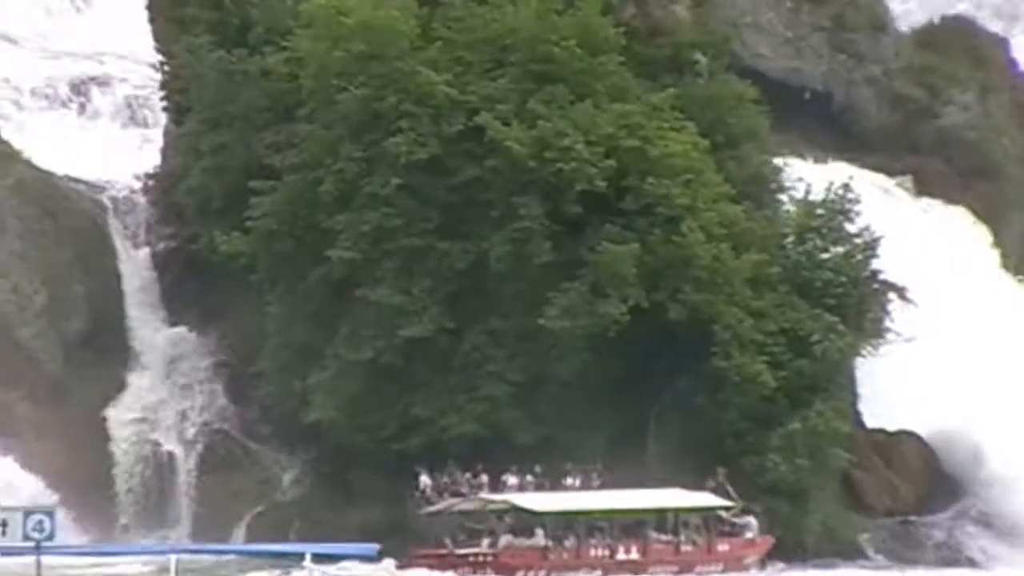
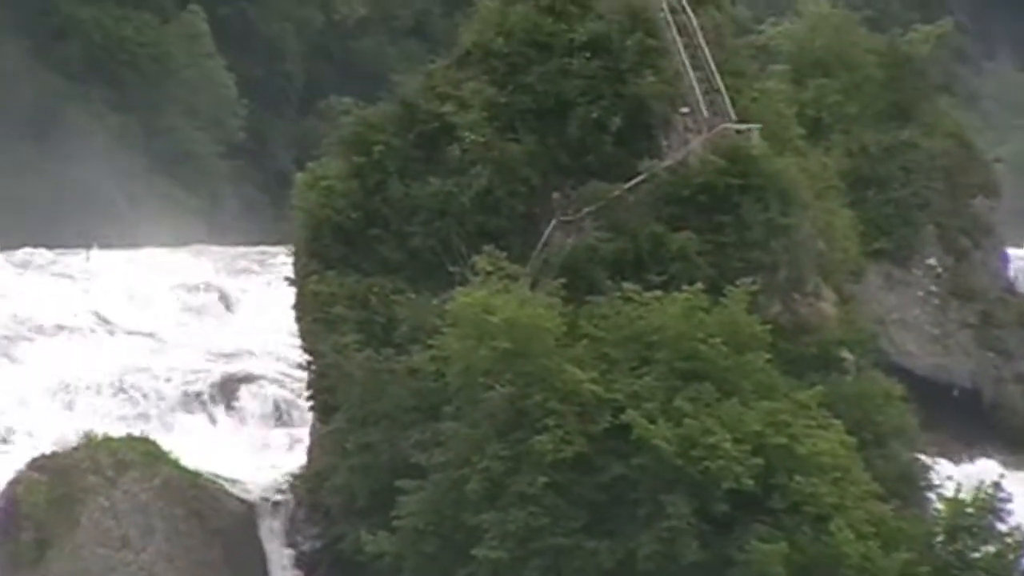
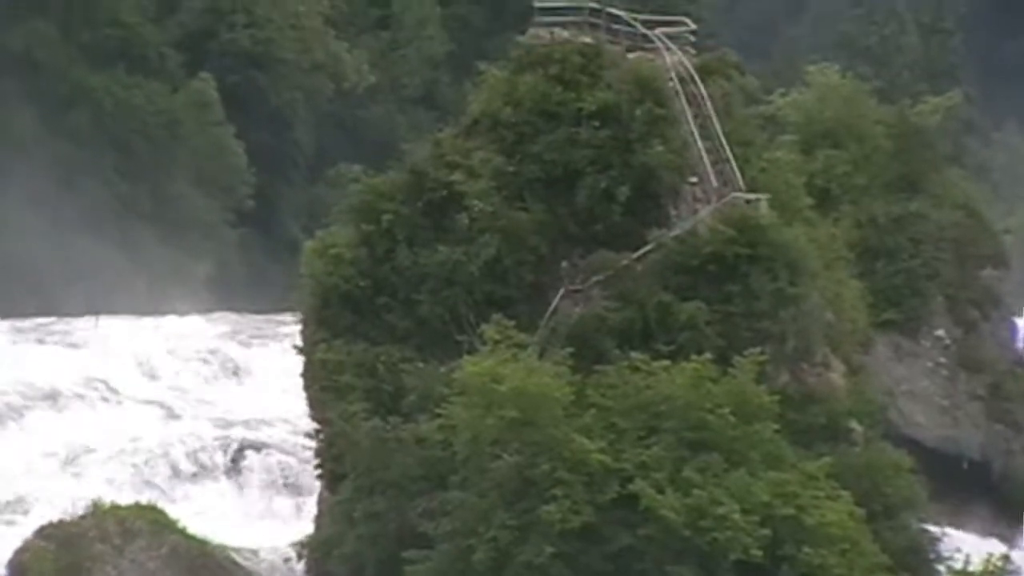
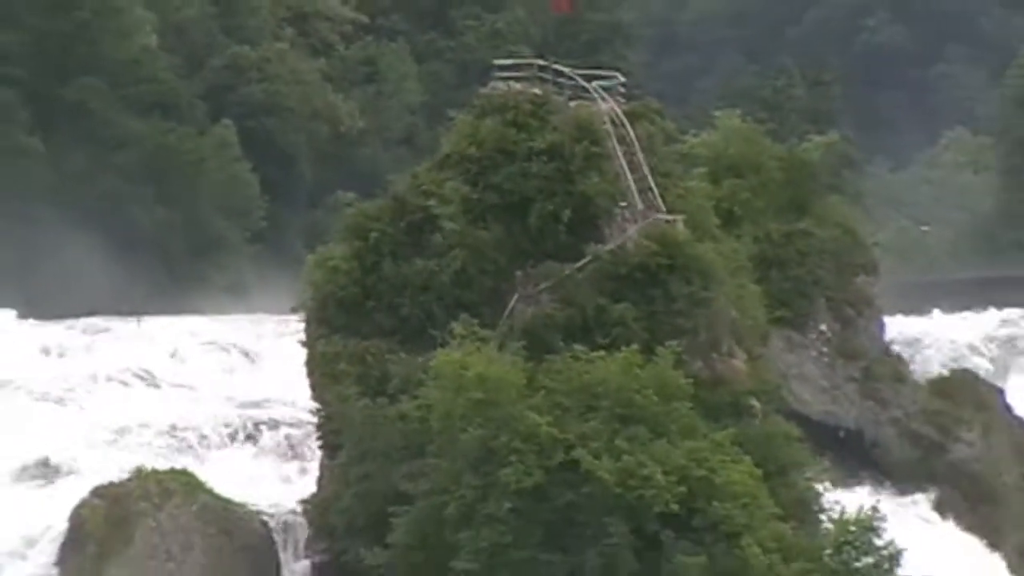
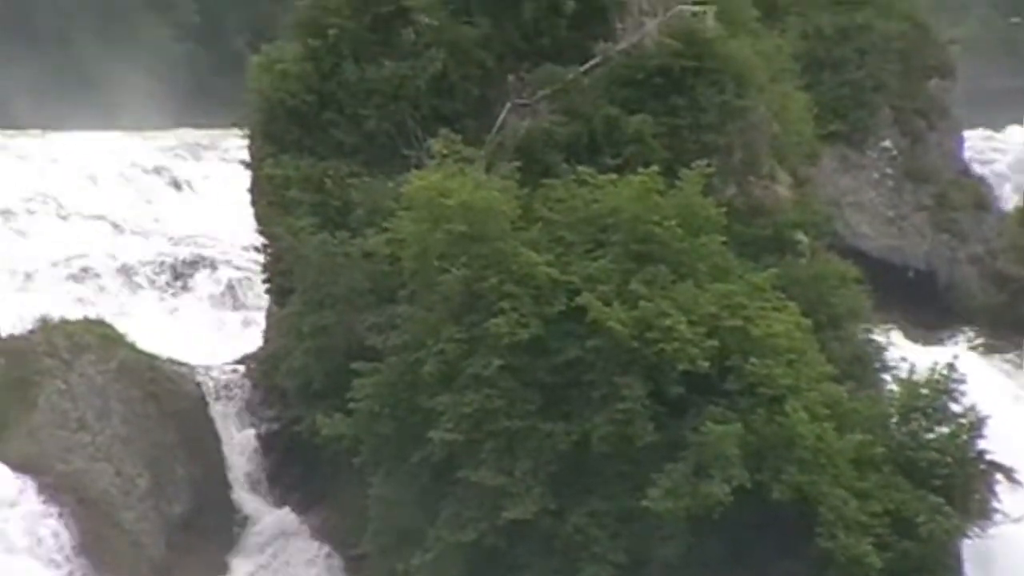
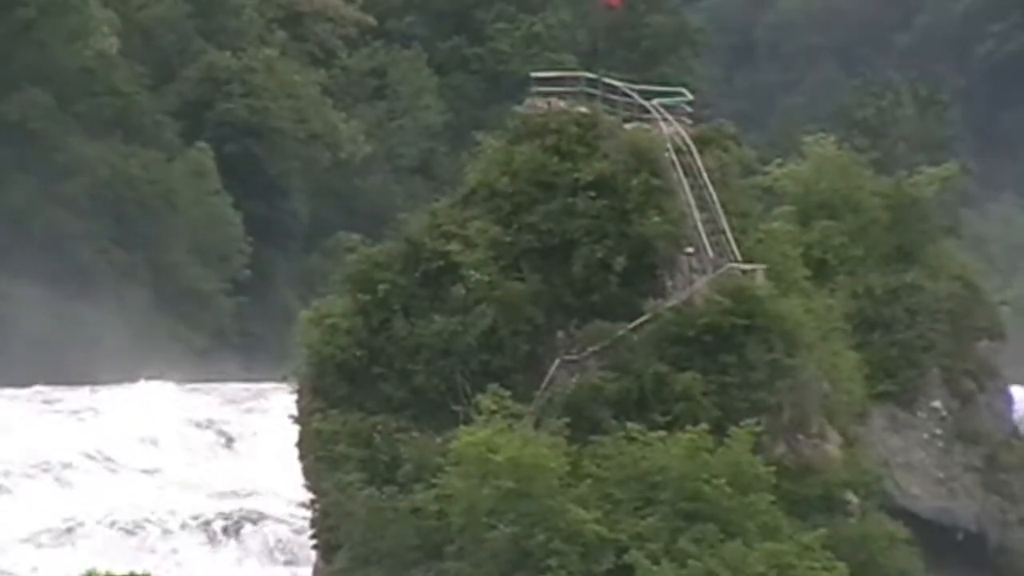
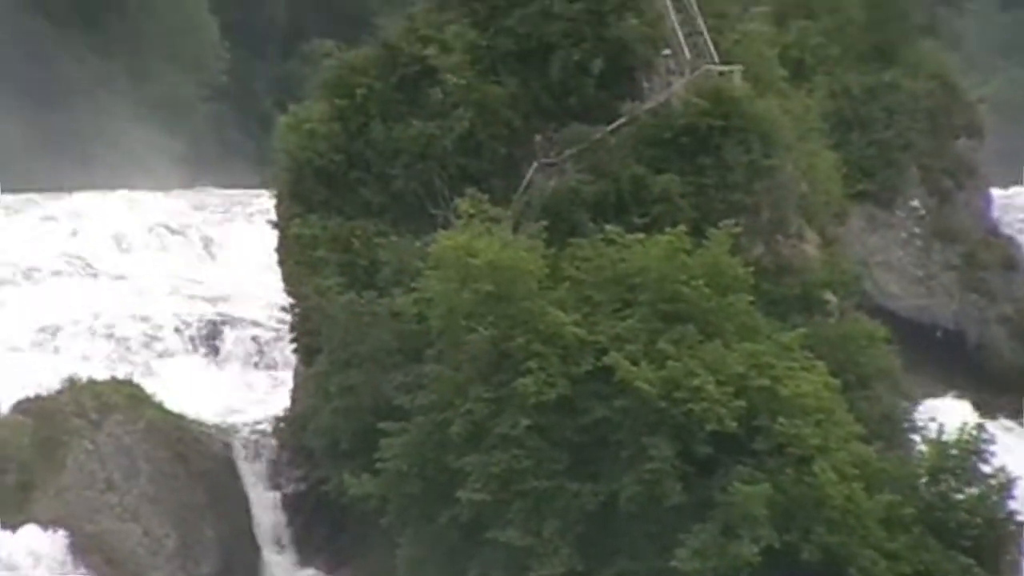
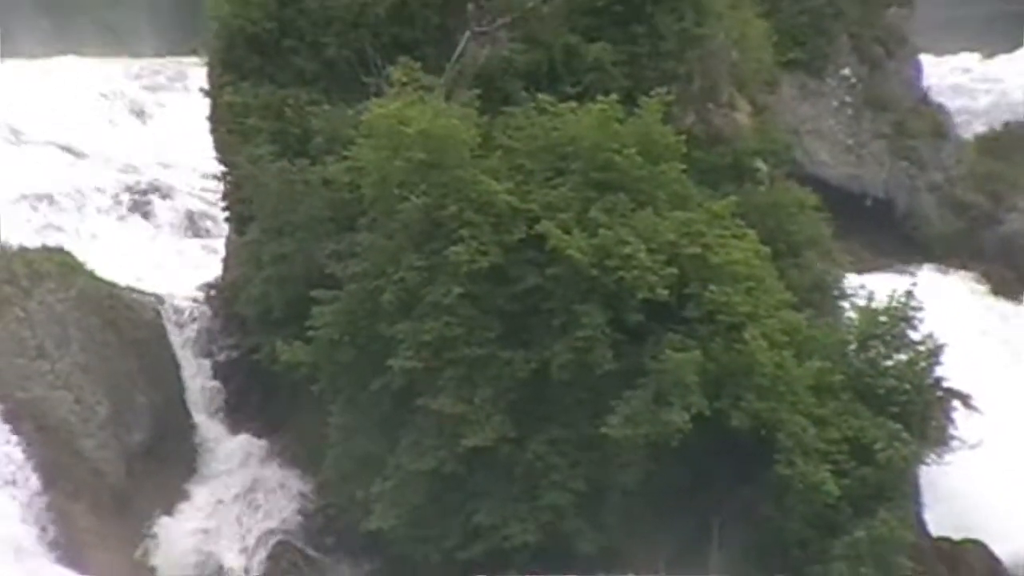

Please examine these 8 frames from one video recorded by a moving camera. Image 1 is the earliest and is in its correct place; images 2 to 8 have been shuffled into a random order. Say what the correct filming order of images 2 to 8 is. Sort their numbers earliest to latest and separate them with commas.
8, 5, 7, 2, 3, 6, 4
